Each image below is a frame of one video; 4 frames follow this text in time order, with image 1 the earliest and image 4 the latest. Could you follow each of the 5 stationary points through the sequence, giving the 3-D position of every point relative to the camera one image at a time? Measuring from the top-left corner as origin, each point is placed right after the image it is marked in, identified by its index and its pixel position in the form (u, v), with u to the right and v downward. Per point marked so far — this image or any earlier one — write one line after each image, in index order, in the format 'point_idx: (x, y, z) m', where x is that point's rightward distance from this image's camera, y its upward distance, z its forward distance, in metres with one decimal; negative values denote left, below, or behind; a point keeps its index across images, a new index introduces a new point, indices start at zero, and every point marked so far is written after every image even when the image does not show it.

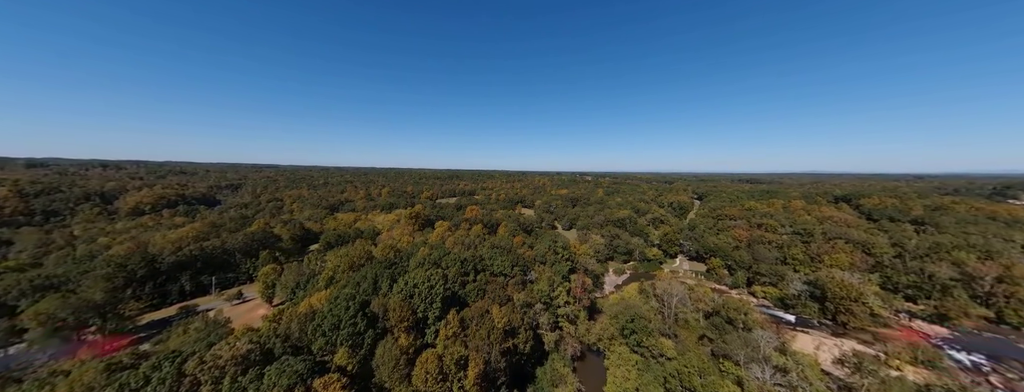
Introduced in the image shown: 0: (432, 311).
0: (-5.9, -8.5, +18.9) m
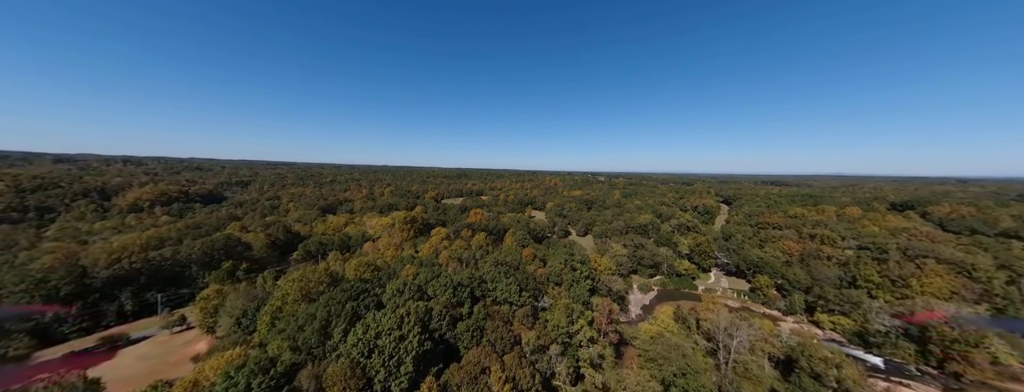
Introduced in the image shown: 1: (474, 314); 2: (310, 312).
0: (-5.6, -9.0, +12.7) m
1: (-2.9, -9.0, +19.6) m
2: (-12.4, -7.1, +15.8) m
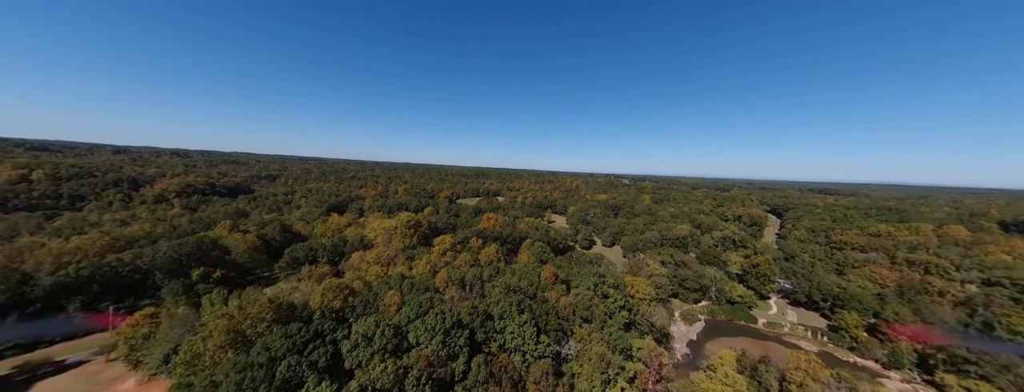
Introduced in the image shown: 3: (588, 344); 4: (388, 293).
0: (-5.4, -9.4, +6.9) m
1: (-2.1, -9.5, +13.7) m
2: (-11.8, -7.3, +10.5) m
3: (+5.7, -10.9, +19.0) m
4: (-8.8, -7.0, +18.5) m
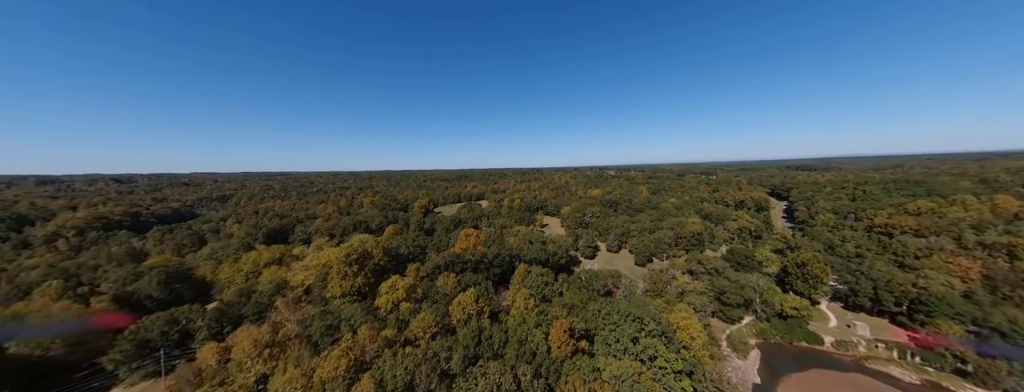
0: (-4.7, -10.9, -3.4) m
1: (-1.9, -10.7, +3.5) m
2: (-11.5, -9.3, -0.2) m
3: (+5.7, -11.5, +9.3) m
4: (-9.0, -8.7, +8.0) m
